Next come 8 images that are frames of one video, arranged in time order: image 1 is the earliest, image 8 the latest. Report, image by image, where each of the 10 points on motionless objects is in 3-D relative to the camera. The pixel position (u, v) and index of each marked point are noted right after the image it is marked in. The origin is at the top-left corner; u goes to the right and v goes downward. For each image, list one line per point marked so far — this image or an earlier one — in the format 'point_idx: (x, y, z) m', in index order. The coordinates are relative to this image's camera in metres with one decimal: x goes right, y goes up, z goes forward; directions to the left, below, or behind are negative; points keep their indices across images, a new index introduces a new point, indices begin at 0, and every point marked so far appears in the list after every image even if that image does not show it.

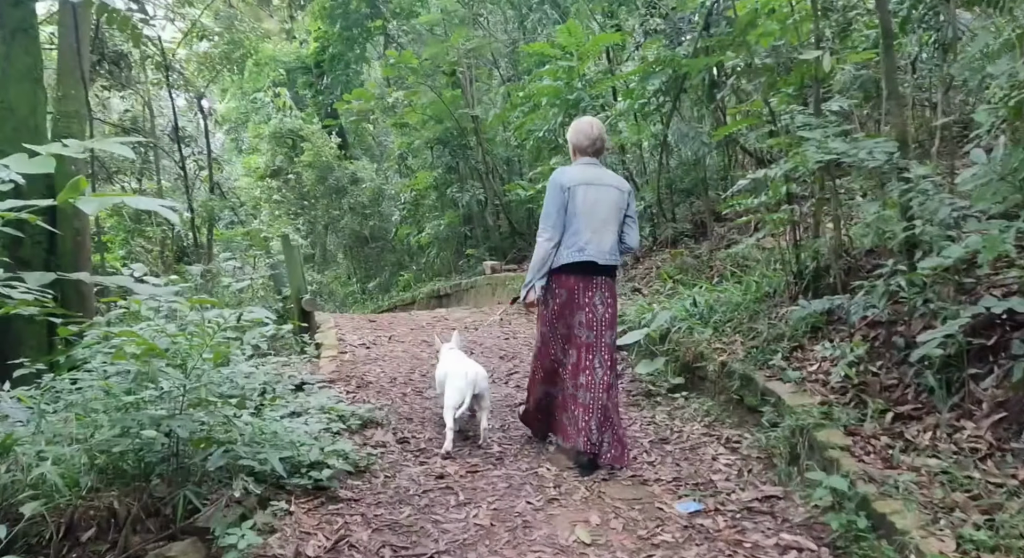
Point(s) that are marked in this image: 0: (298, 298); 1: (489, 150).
0: (-1.8, -0.2, +6.6) m
1: (-0.3, +2.0, +12.0) m
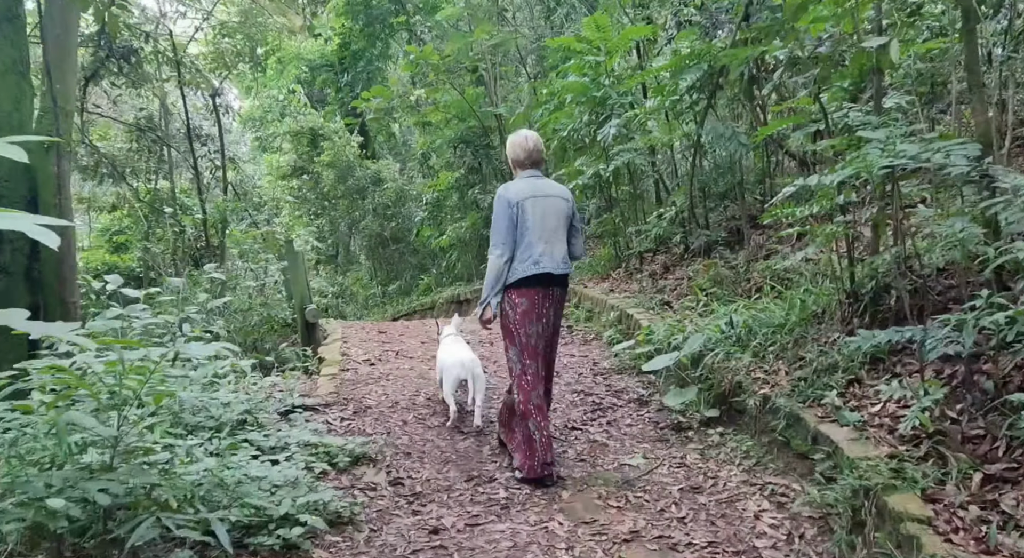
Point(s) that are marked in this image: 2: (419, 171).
0: (-1.7, -0.2, +6.2) m
1: (0.0, +1.9, +11.5) m
2: (-1.7, +1.9, +13.8) m
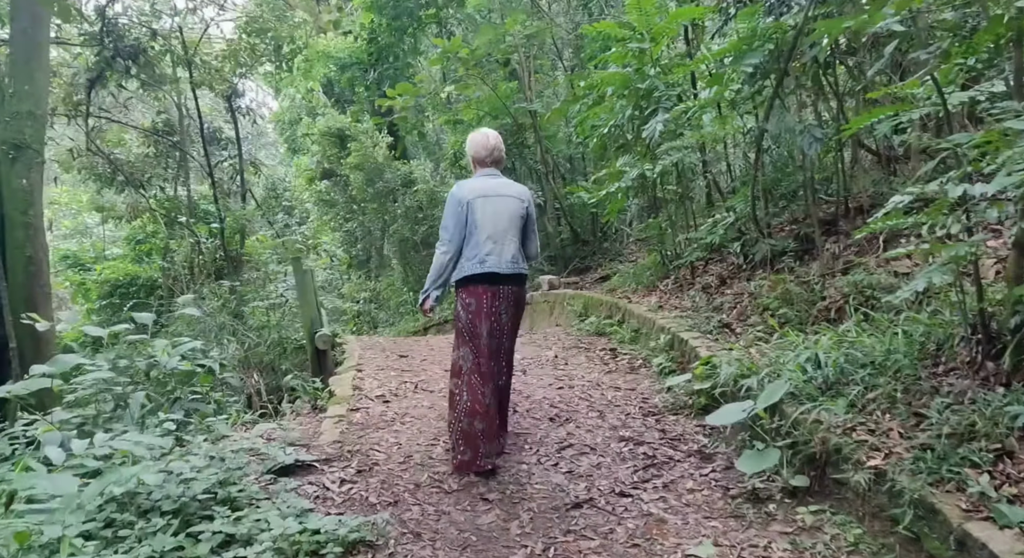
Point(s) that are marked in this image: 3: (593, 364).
0: (-1.4, -0.4, +5.5) m
1: (+0.5, +1.8, +10.7) m
2: (-1.0, +1.8, +13.1) m
3: (+0.6, -0.6, +5.7) m
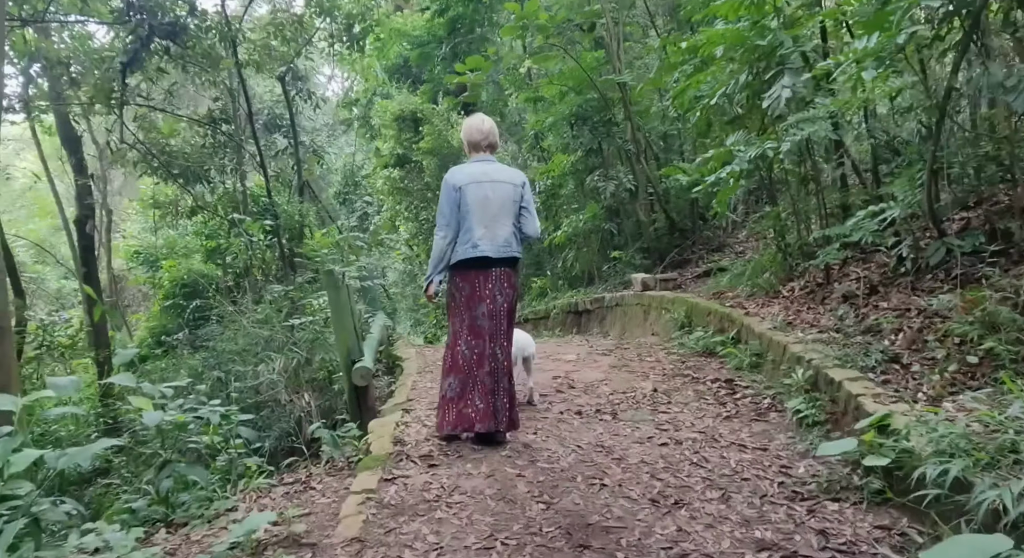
0: (-0.9, -0.5, +4.5) m
1: (+1.6, +1.9, +9.4) m
2: (+0.3, +1.9, +11.9) m
3: (+1.1, -0.7, +4.4) m
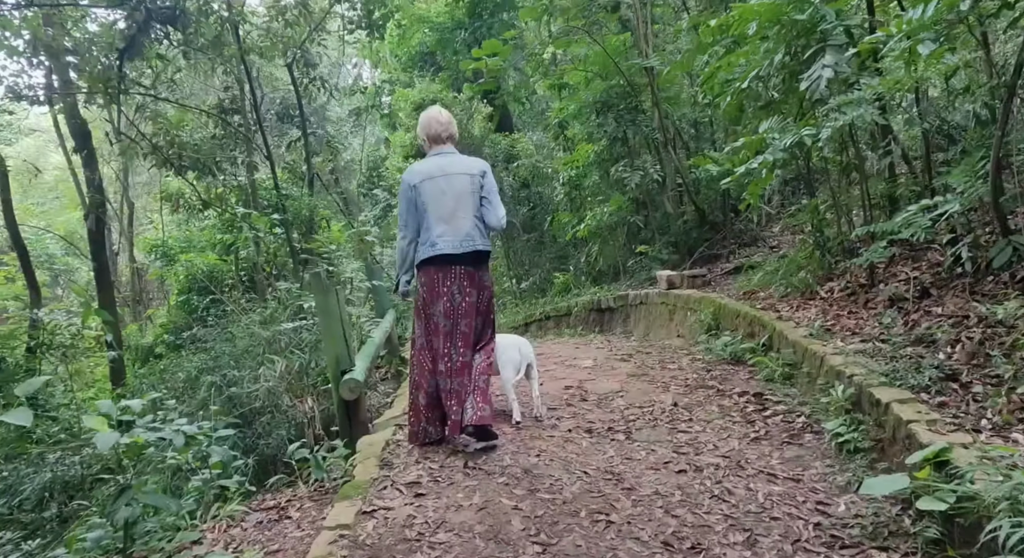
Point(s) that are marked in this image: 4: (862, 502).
0: (-0.9, -0.5, +4.1) m
1: (+1.8, +1.9, +8.8) m
2: (+0.6, +2.0, +11.4) m
3: (+1.1, -0.7, +4.0) m
4: (+1.3, -0.8, +3.0) m
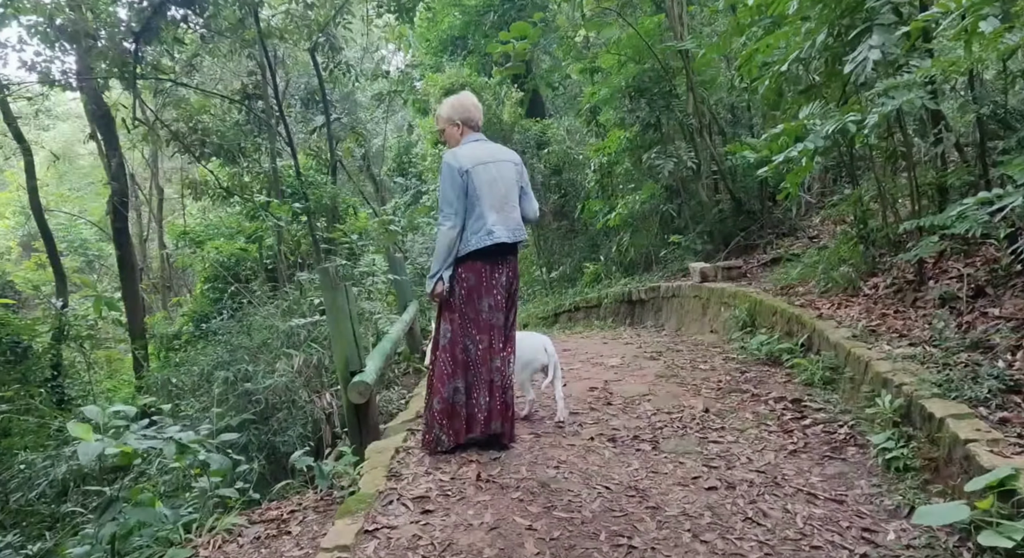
0: (-0.8, -0.5, +3.9) m
1: (+2.1, +2.0, +8.5) m
2: (+1.0, +2.2, +11.1) m
3: (+1.2, -0.7, +3.7) m
4: (+1.4, -0.9, +2.7) m
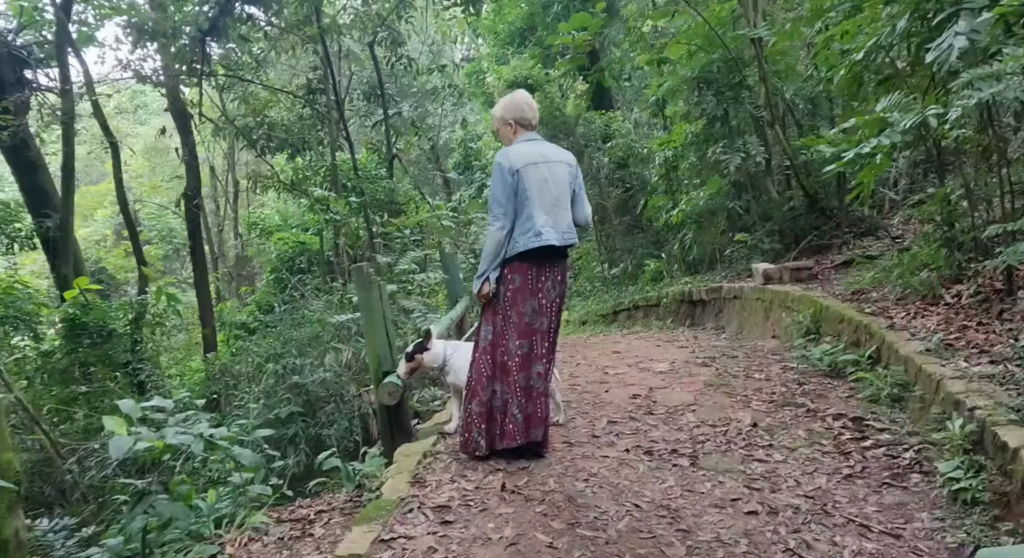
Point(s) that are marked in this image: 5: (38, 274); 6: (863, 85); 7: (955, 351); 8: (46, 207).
0: (-0.7, -0.5, +3.8) m
1: (+2.7, +2.0, +8.1) m
2: (+1.9, +2.2, +10.8) m
3: (+1.3, -0.8, +3.4) m
4: (+1.4, -0.9, +2.4) m
5: (-6.5, +0.1, +10.6) m
6: (+2.4, +1.4, +5.4) m
7: (+2.1, -0.3, +3.8) m
8: (-4.8, +0.7, +7.9) m
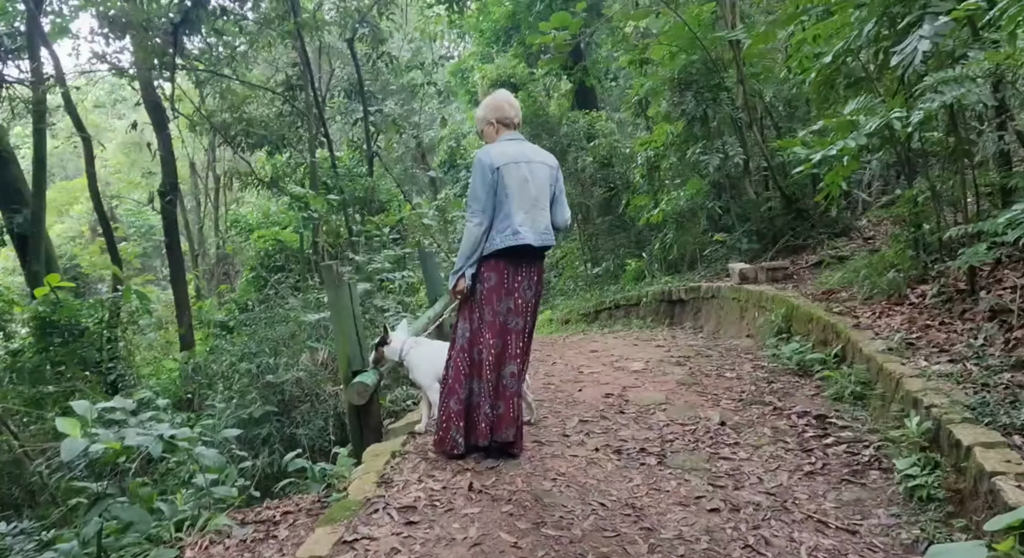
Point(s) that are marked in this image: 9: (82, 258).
0: (-0.8, -0.5, +3.8) m
1: (+2.5, +2.0, +8.1) m
2: (+1.6, +2.2, +10.8) m
3: (+1.2, -0.8, +3.4) m
4: (+1.3, -0.9, +2.4) m
5: (-6.8, +0.1, +10.5) m
6: (+2.3, +1.4, +5.5) m
7: (+2.0, -0.4, +3.8) m
8: (-5.0, +0.8, +7.8) m
9: (-6.4, +0.3, +11.6) m
